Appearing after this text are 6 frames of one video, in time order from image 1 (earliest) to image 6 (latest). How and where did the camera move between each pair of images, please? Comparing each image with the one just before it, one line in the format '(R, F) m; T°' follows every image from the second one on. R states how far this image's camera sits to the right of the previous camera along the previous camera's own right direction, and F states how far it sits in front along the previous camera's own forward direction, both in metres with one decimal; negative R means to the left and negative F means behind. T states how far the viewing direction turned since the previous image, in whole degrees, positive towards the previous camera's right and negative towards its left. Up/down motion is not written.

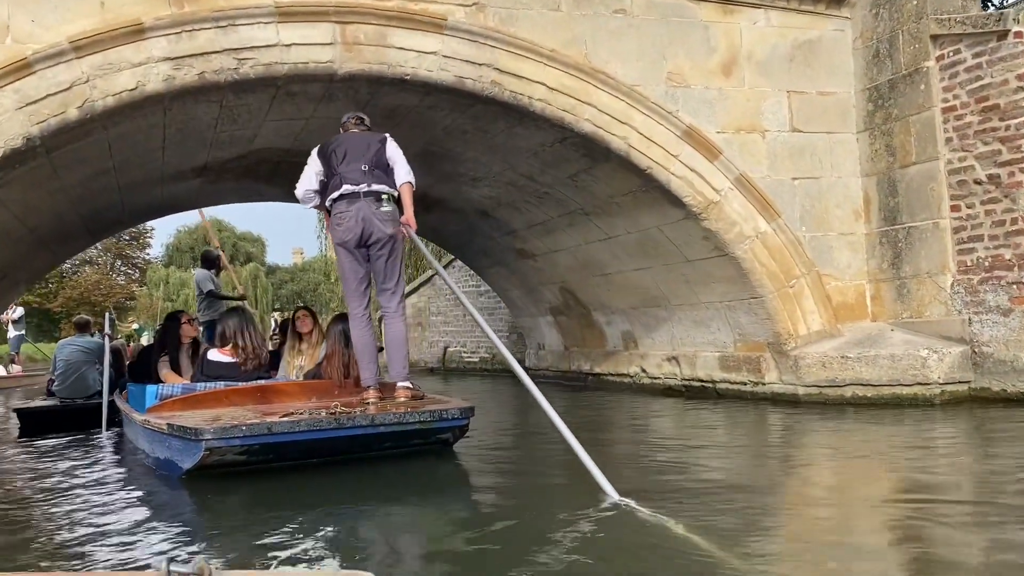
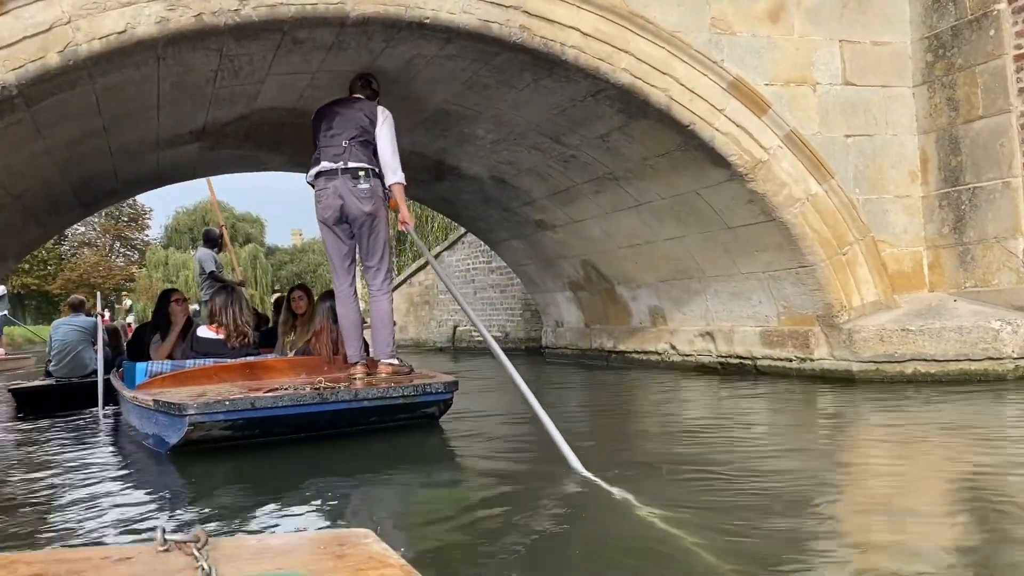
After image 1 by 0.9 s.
(-0.2, +0.6) m; 0°
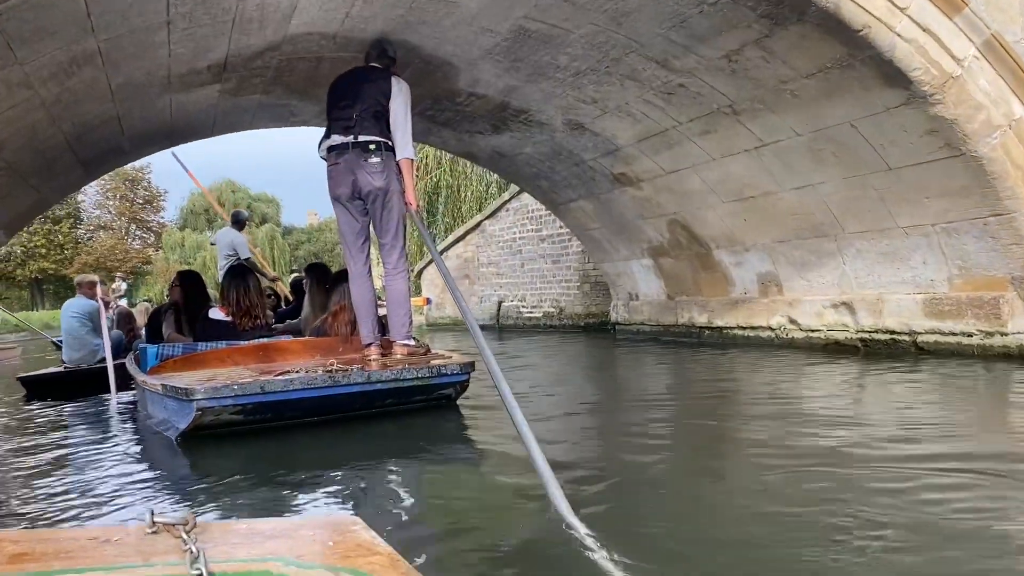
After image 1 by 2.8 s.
(-0.6, +1.4) m; -1°
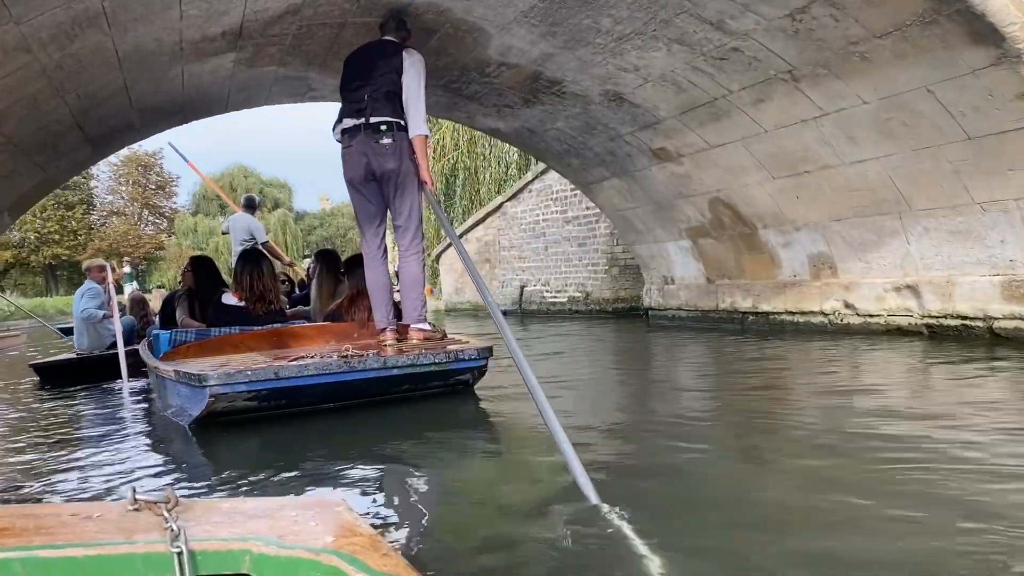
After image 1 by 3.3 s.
(-0.2, +0.4) m; -1°
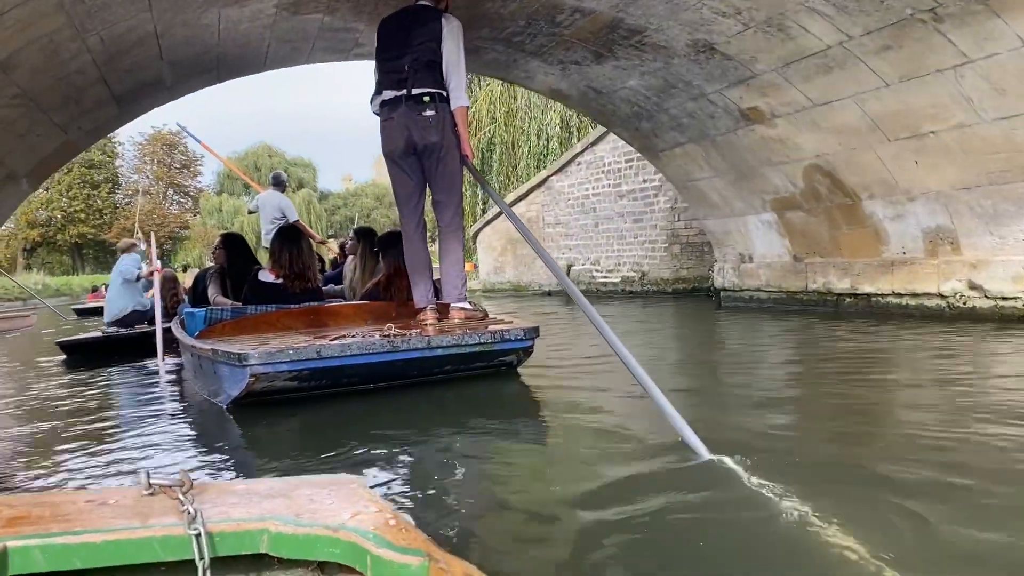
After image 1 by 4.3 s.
(-0.4, +0.8) m; -1°
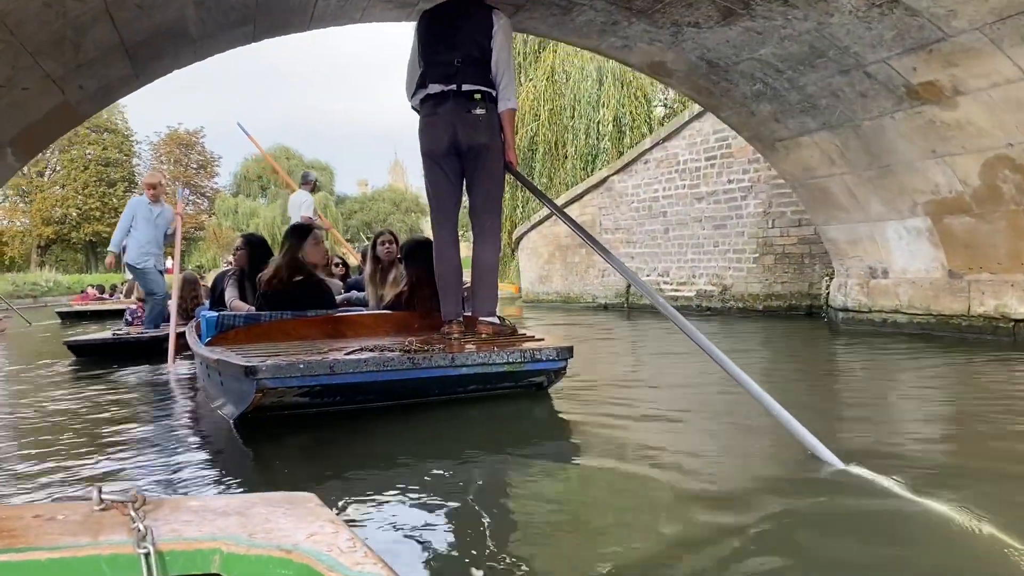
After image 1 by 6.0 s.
(-0.6, +1.3) m; -1°
